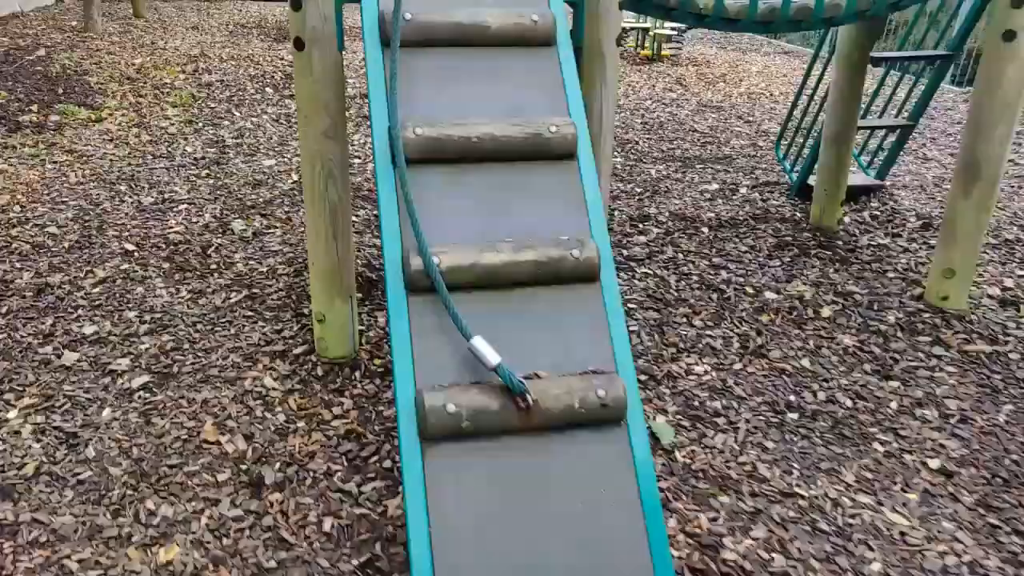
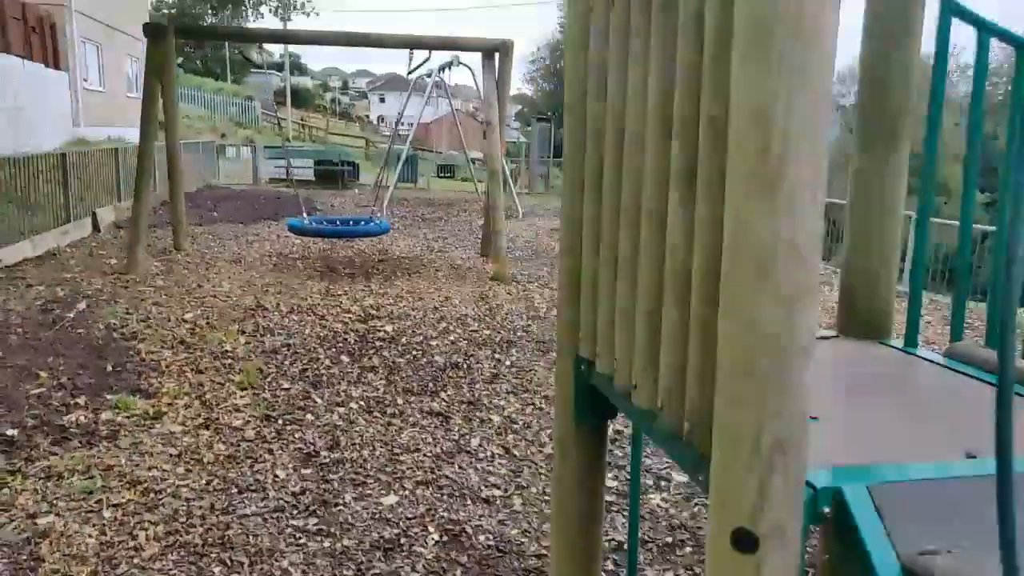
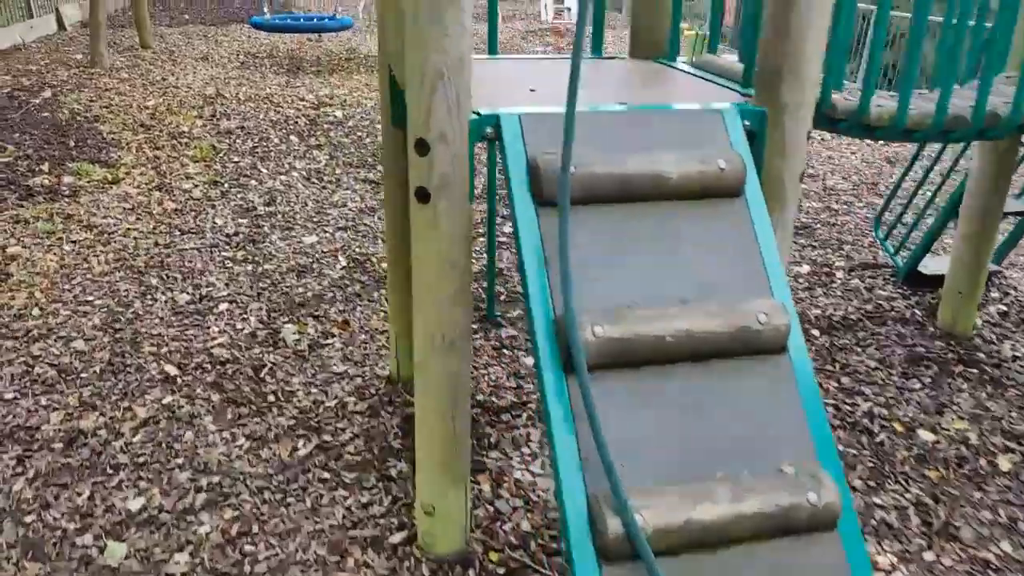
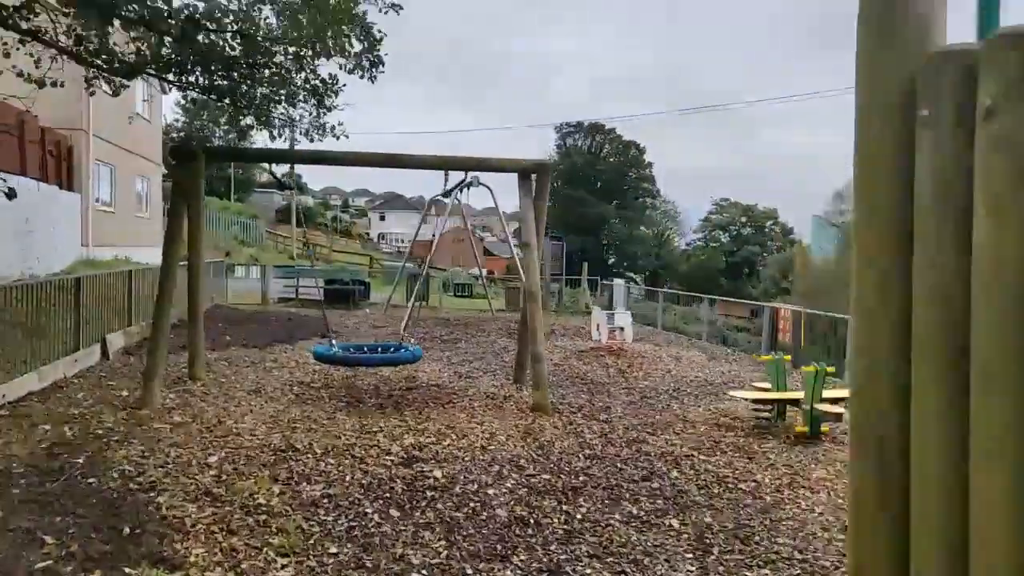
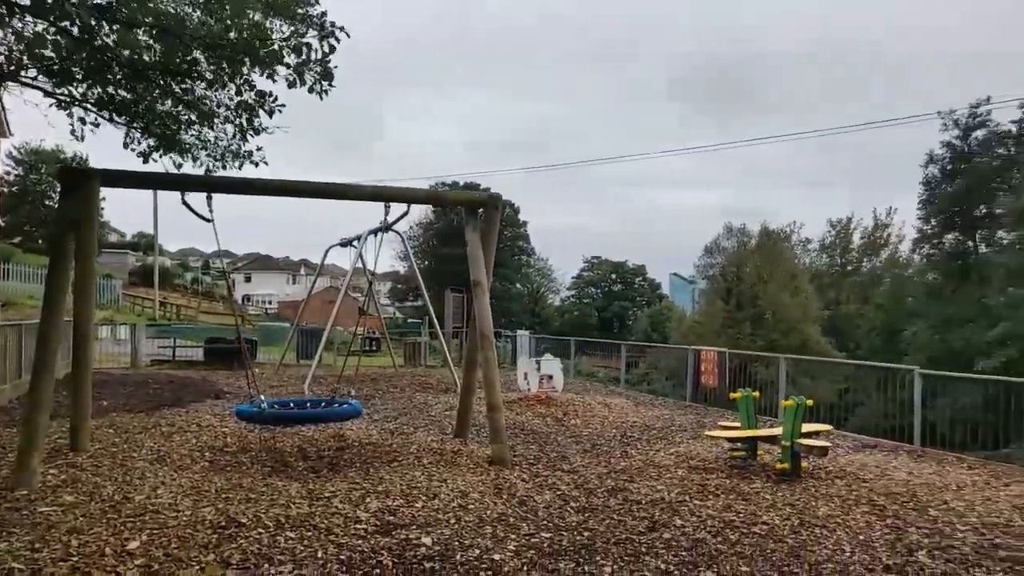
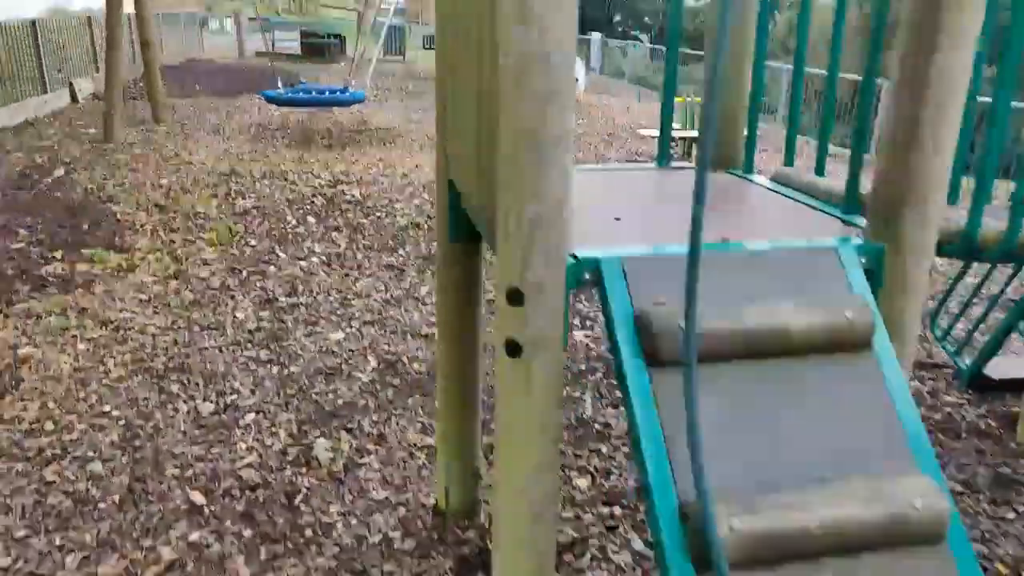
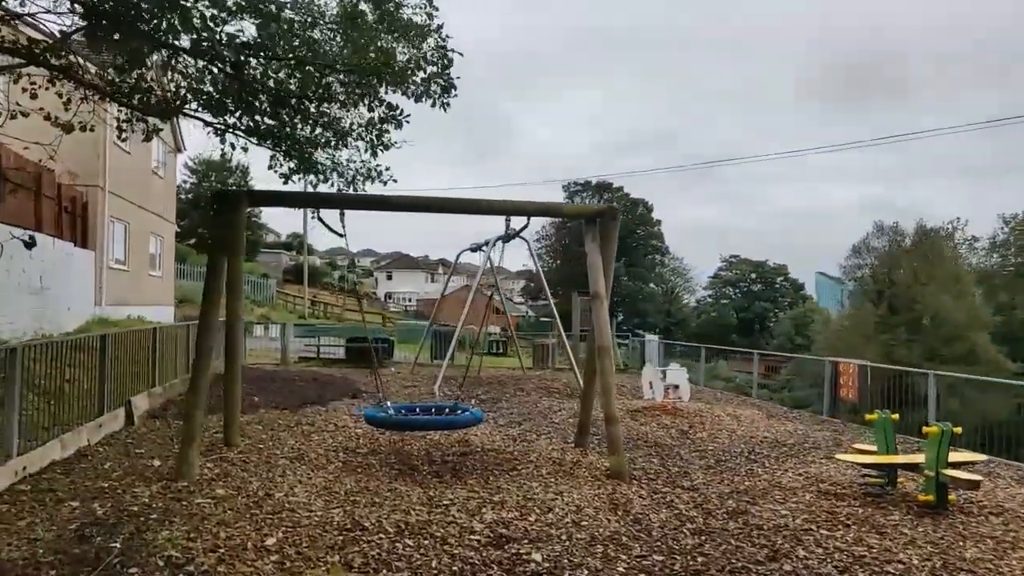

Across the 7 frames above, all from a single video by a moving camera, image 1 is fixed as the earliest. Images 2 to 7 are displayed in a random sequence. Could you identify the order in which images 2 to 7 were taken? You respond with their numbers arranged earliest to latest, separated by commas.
3, 6, 2, 4, 7, 5
